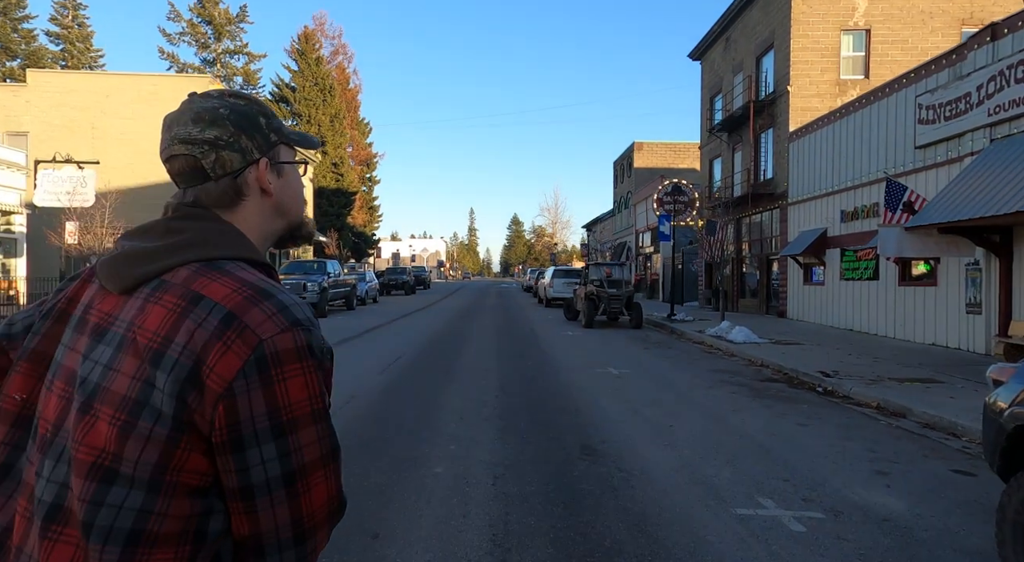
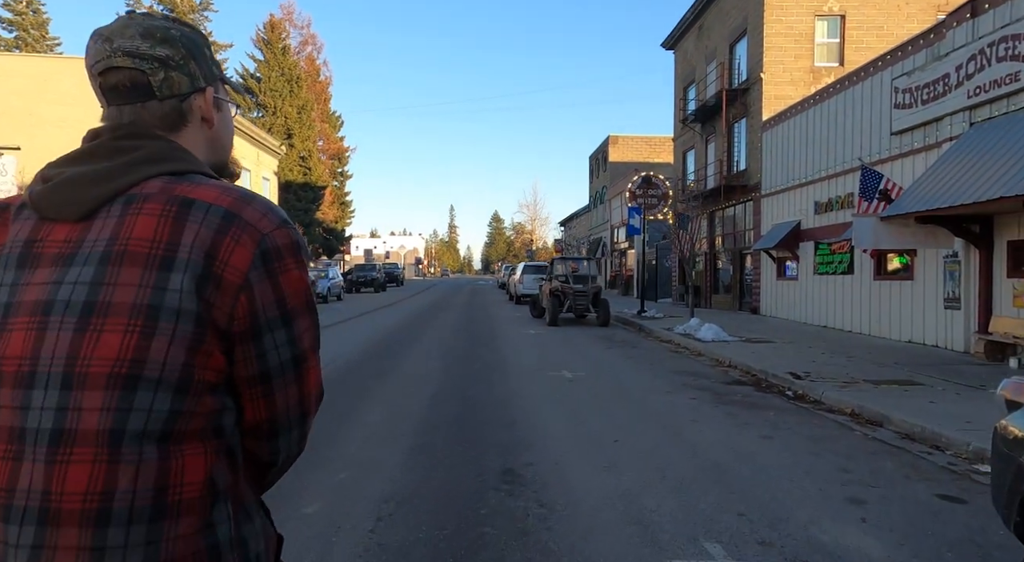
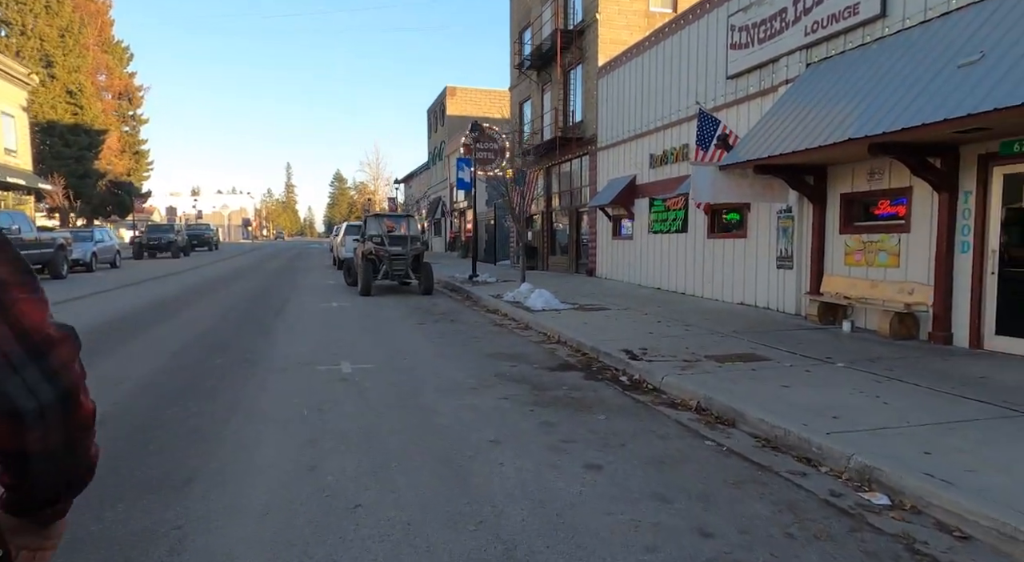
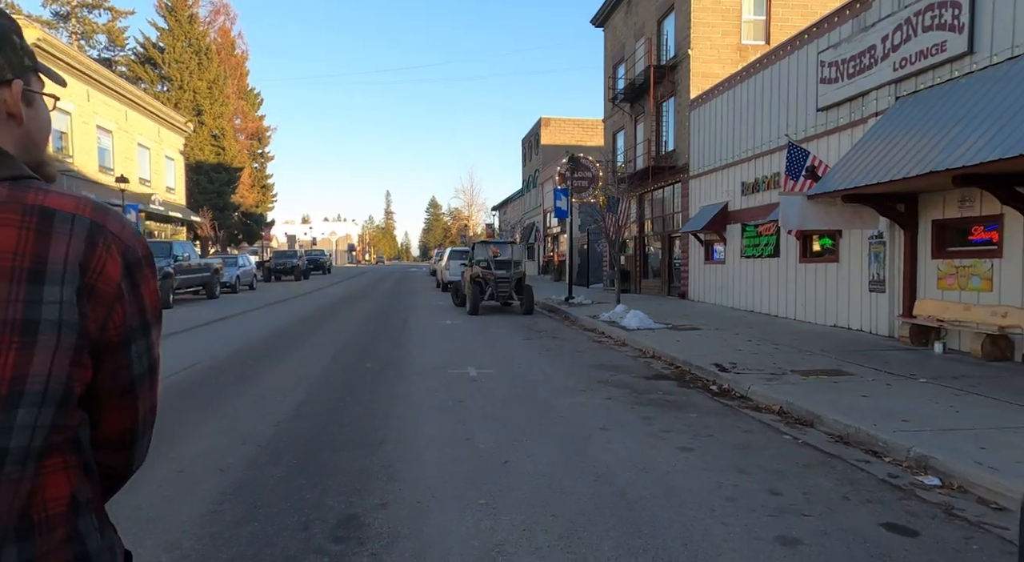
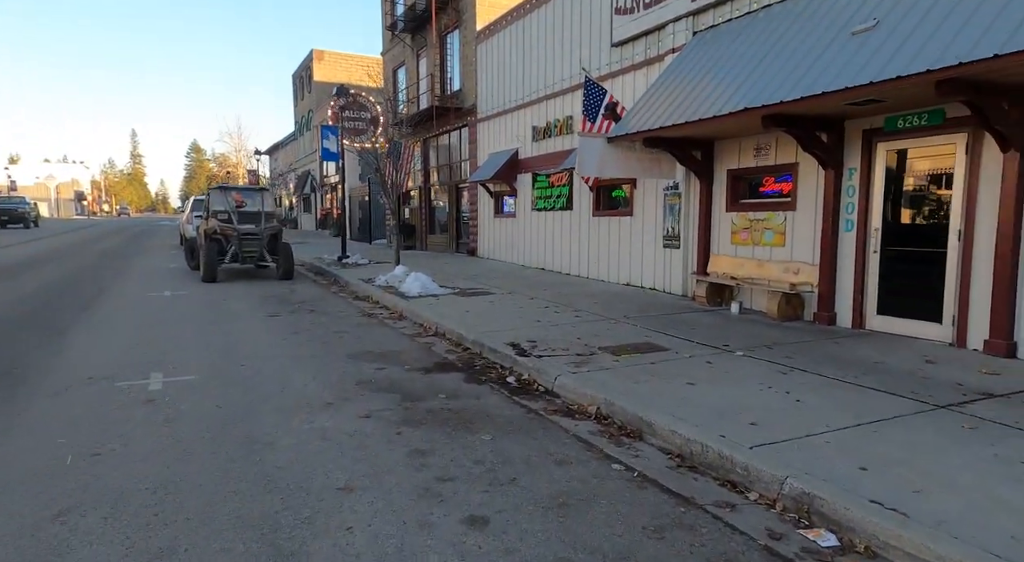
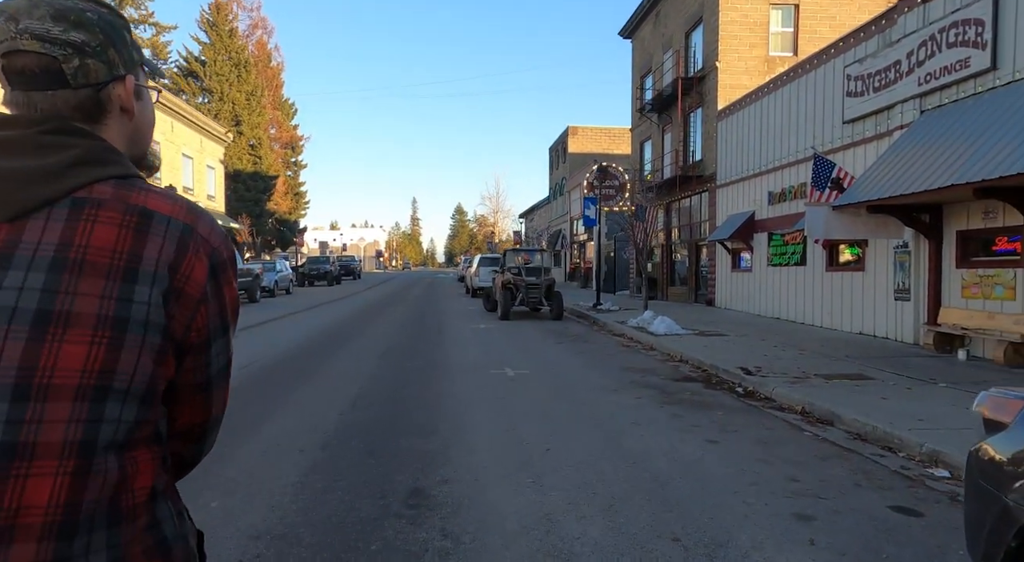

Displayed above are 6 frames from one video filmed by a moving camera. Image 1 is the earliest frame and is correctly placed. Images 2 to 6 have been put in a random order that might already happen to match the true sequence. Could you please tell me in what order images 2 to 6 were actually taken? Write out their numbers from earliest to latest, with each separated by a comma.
2, 6, 4, 3, 5
